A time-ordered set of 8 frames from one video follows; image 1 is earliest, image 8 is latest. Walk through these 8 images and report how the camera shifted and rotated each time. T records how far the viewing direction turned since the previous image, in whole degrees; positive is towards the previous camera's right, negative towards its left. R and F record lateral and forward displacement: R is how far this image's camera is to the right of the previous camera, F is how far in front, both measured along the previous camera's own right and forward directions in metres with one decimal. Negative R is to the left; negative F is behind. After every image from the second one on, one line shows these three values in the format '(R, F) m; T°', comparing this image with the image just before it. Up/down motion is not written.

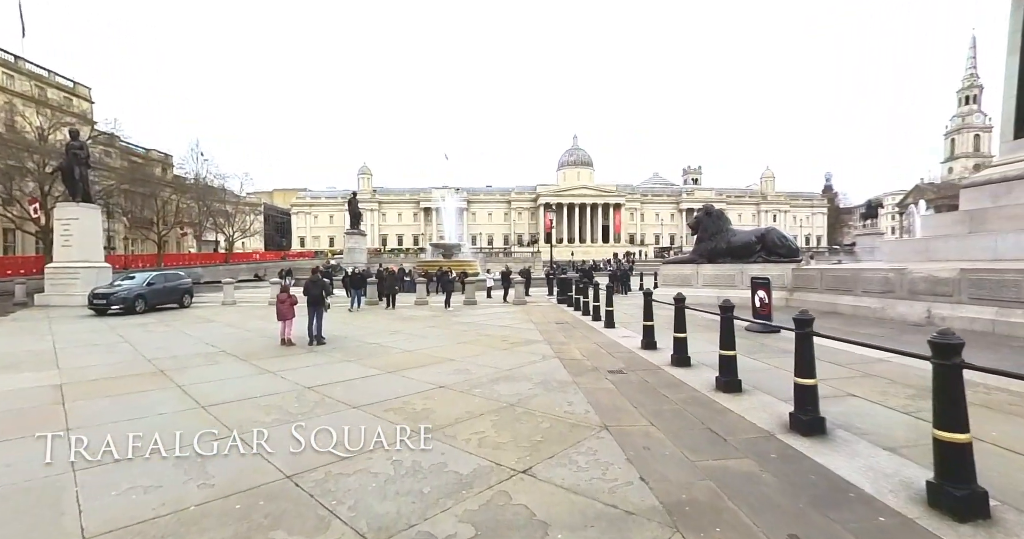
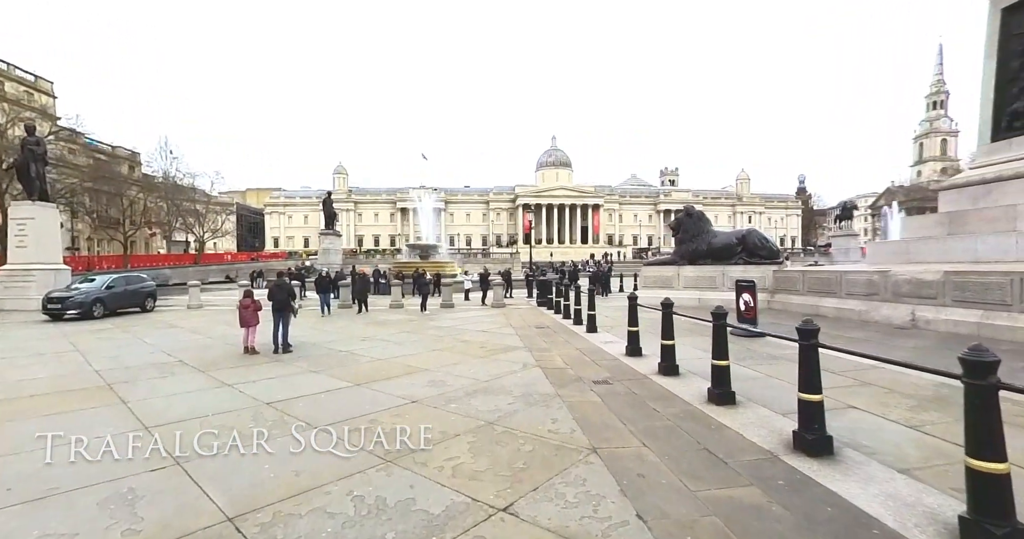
(0.0, +0.5) m; +2°
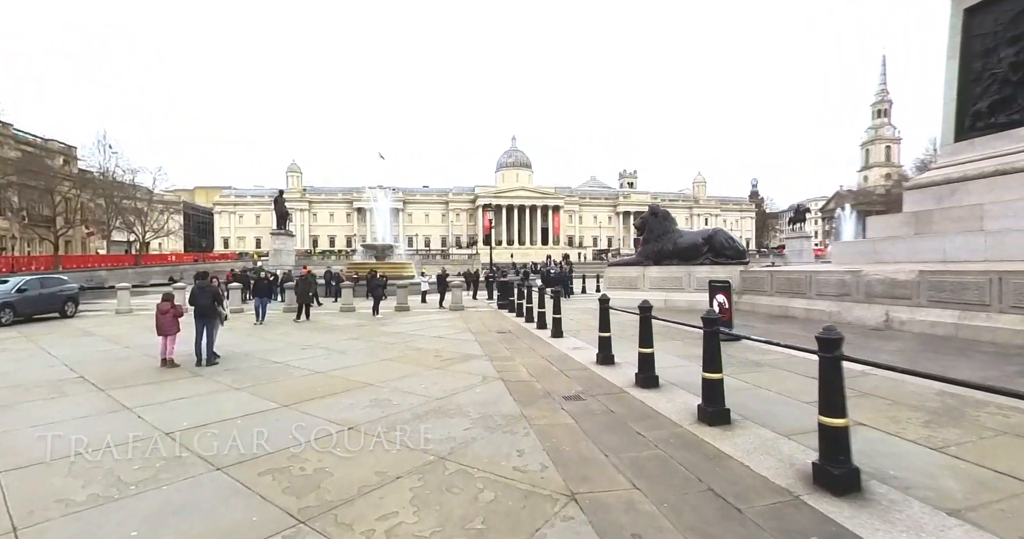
(0.0, +1.0) m; +5°
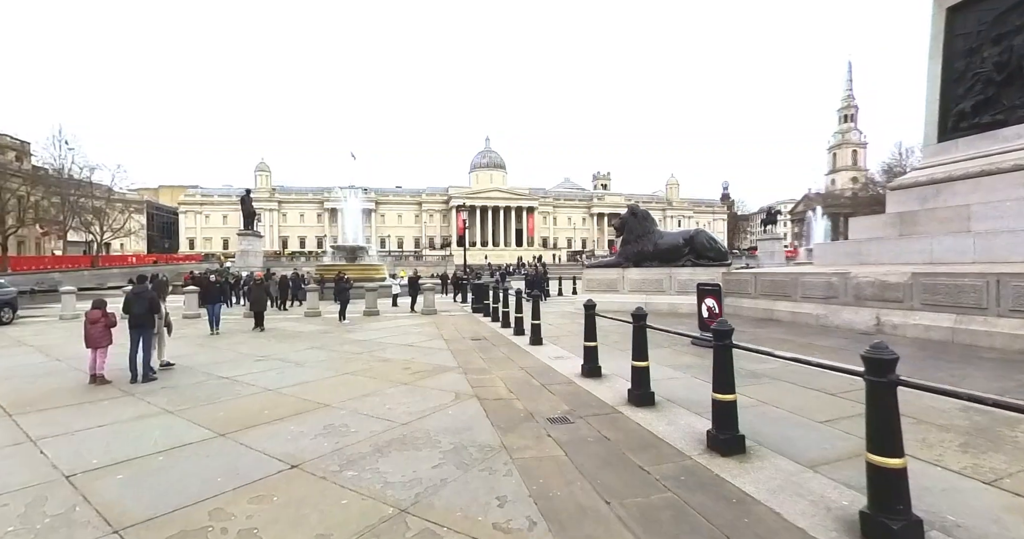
(0.0, +0.8) m; +3°
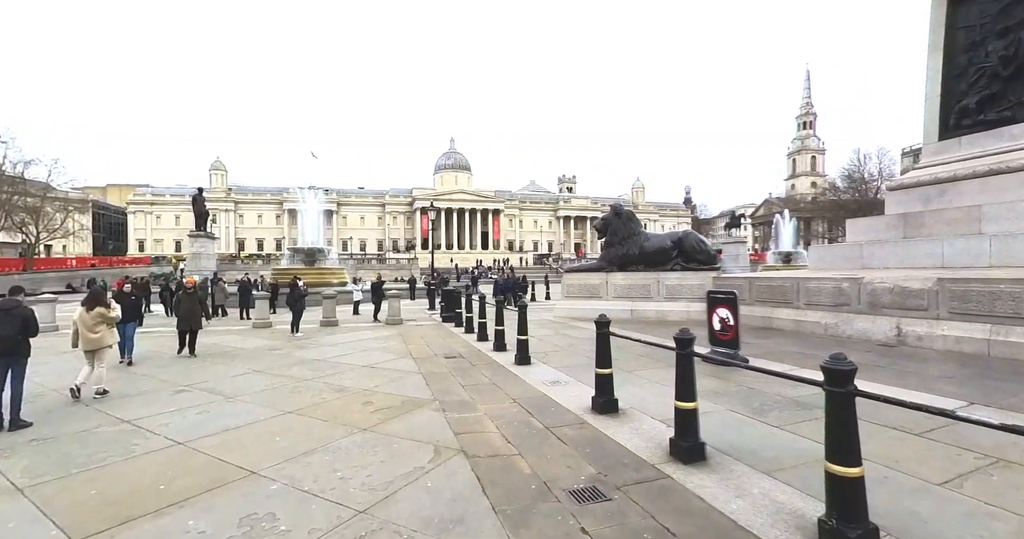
(-0.3, +1.4) m; +4°
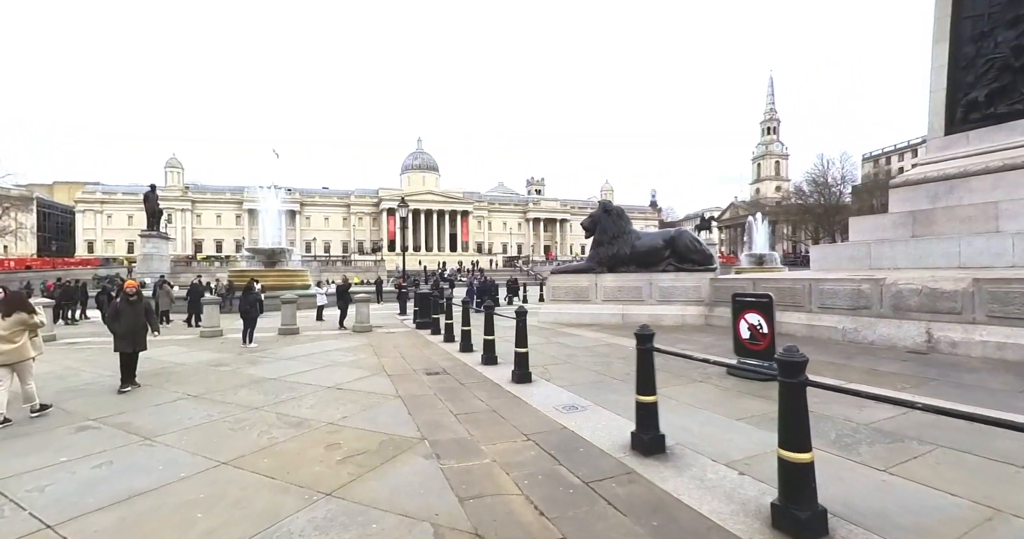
(-0.4, +1.3) m; +4°
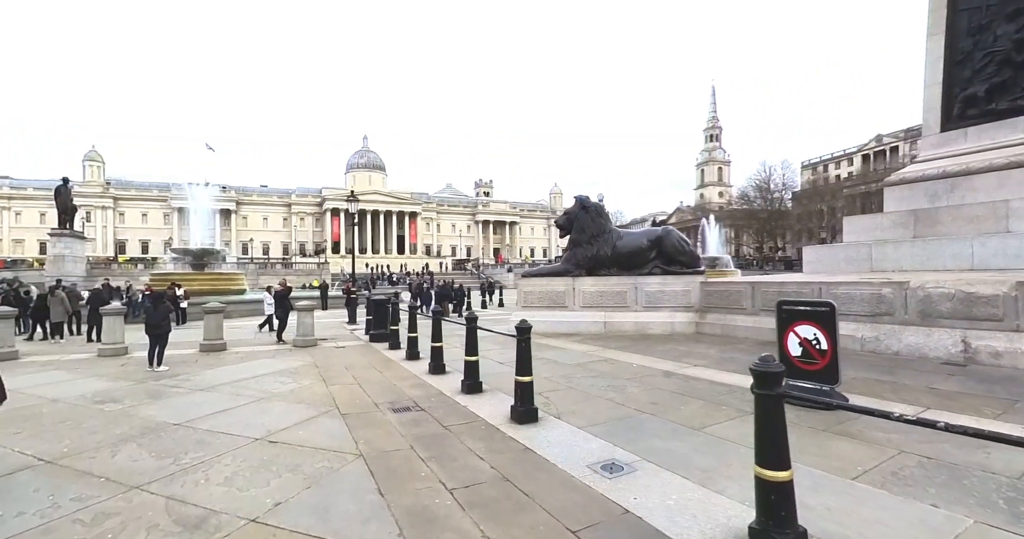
(-0.5, +1.6) m; +6°
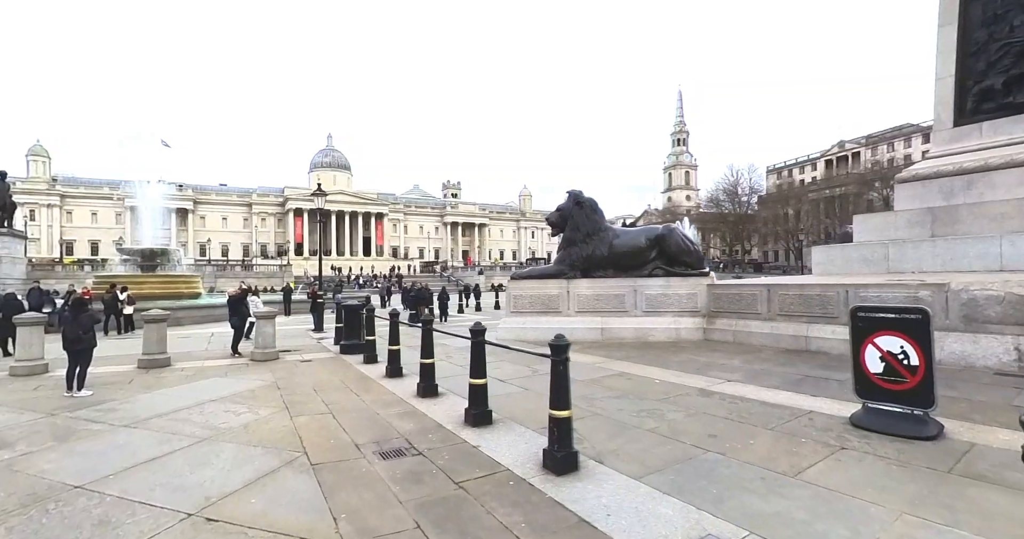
(-0.5, +1.2) m; +4°
